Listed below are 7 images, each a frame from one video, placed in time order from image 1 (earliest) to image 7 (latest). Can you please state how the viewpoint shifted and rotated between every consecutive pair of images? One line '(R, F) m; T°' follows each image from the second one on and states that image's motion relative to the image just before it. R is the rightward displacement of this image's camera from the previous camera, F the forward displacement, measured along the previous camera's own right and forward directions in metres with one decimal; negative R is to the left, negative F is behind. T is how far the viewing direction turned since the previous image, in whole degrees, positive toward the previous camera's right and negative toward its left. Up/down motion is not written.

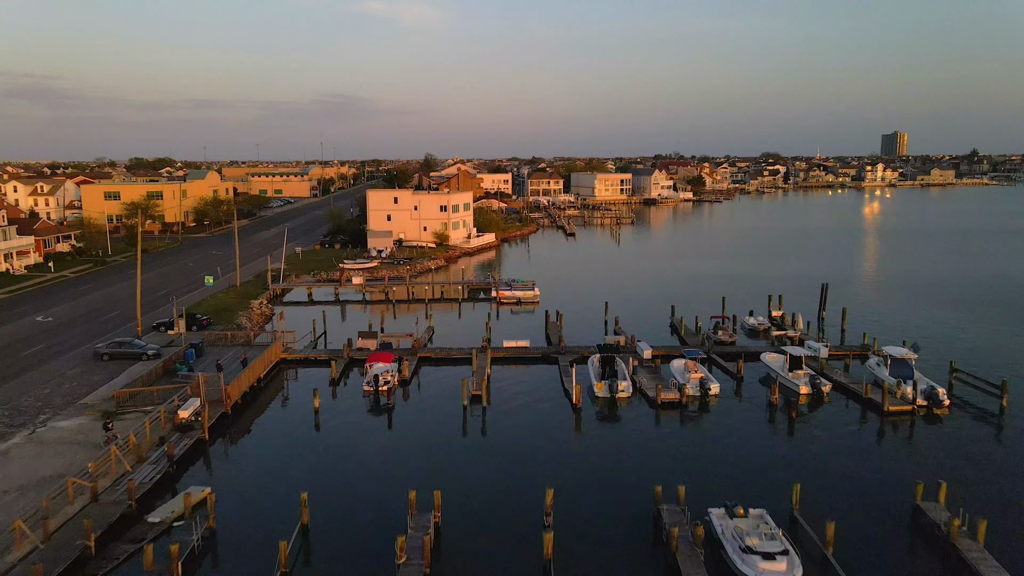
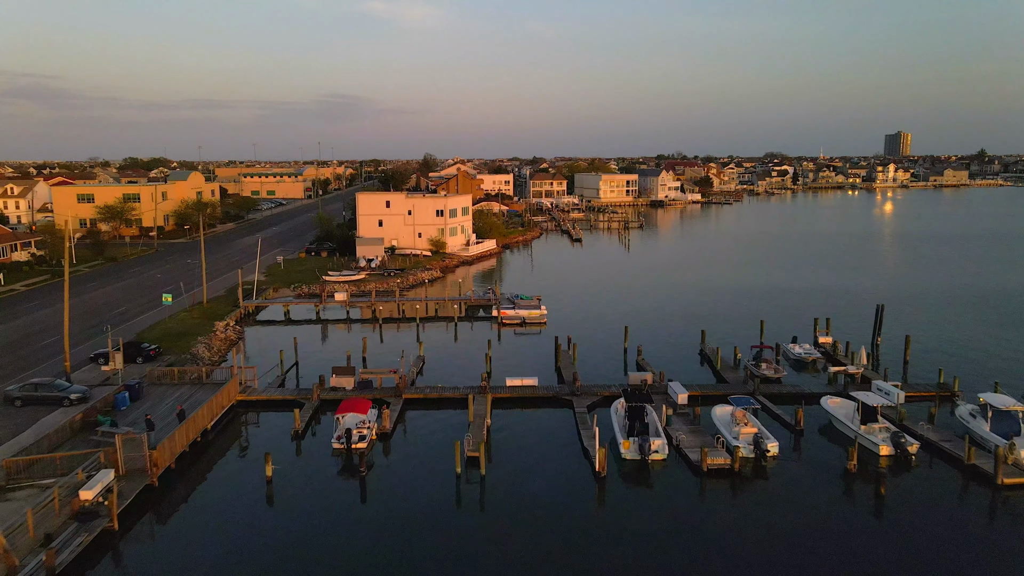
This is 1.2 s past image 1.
(-0.1, +4.8) m; 0°
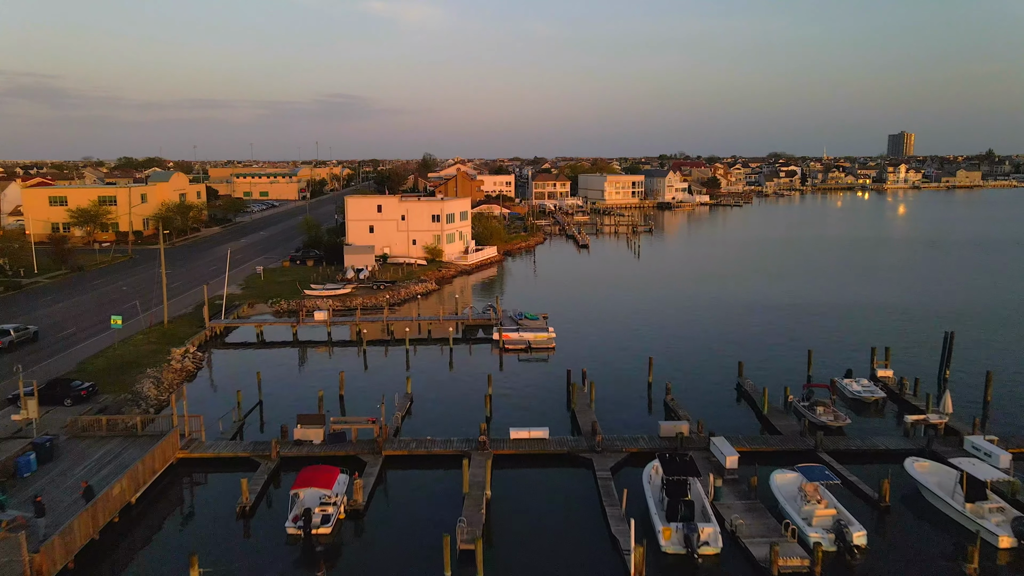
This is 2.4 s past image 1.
(-0.1, +4.4) m; 0°
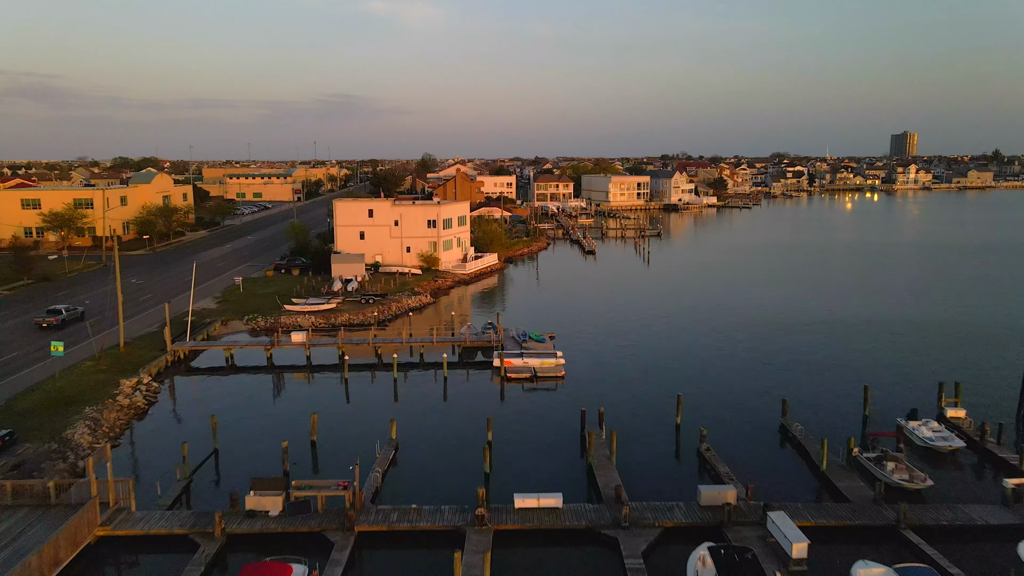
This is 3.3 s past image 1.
(-0.1, +3.8) m; 0°
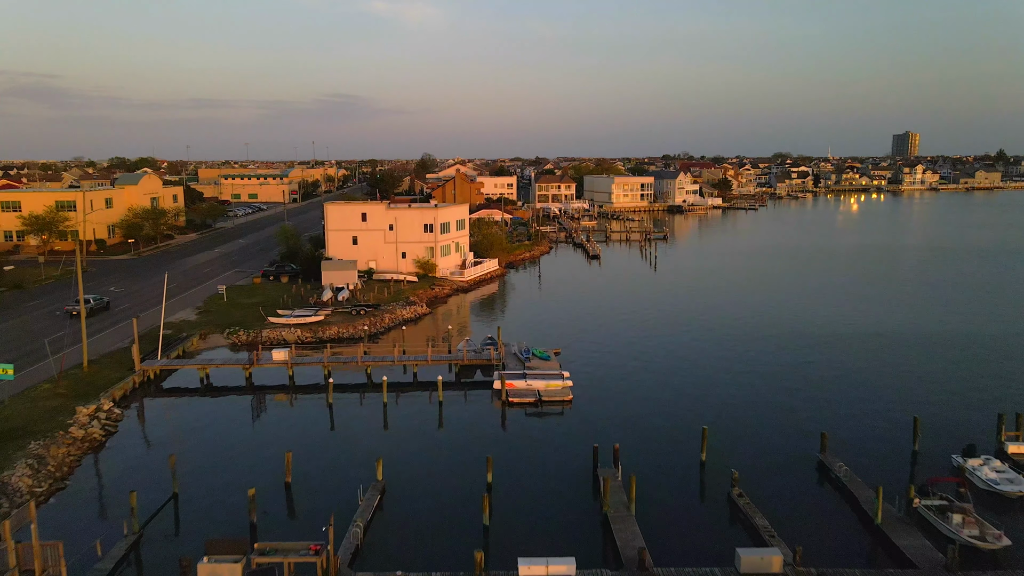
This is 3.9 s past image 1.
(-0.1, +2.5) m; 0°
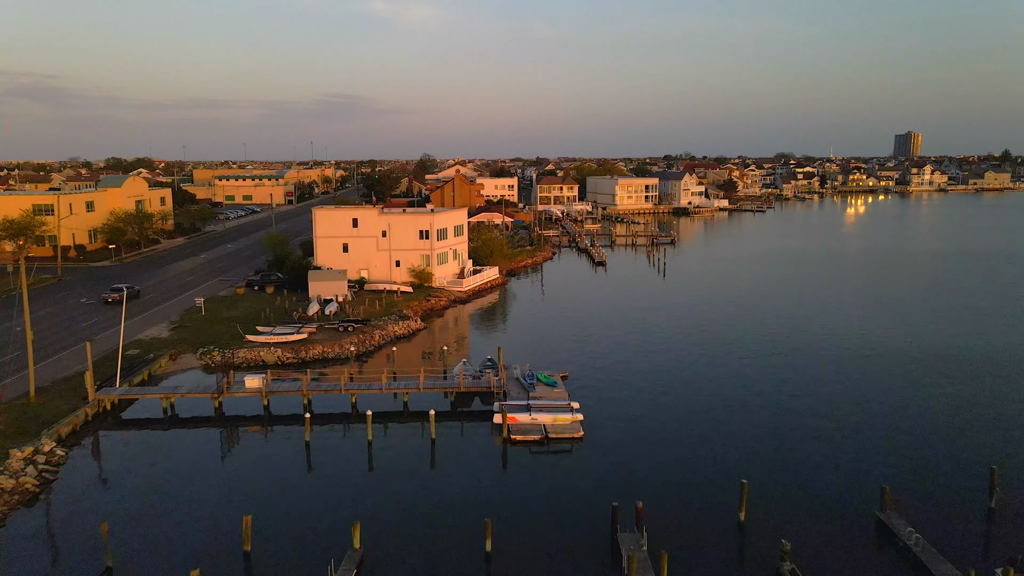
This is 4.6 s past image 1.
(-0.1, +2.9) m; 0°
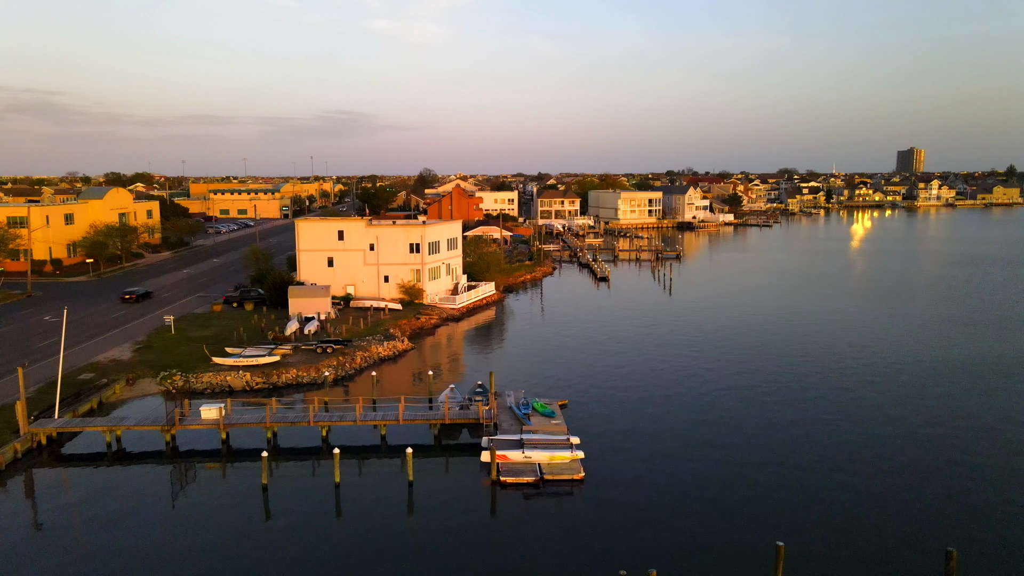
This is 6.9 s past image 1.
(+0.3, +2.7) m; 0°
